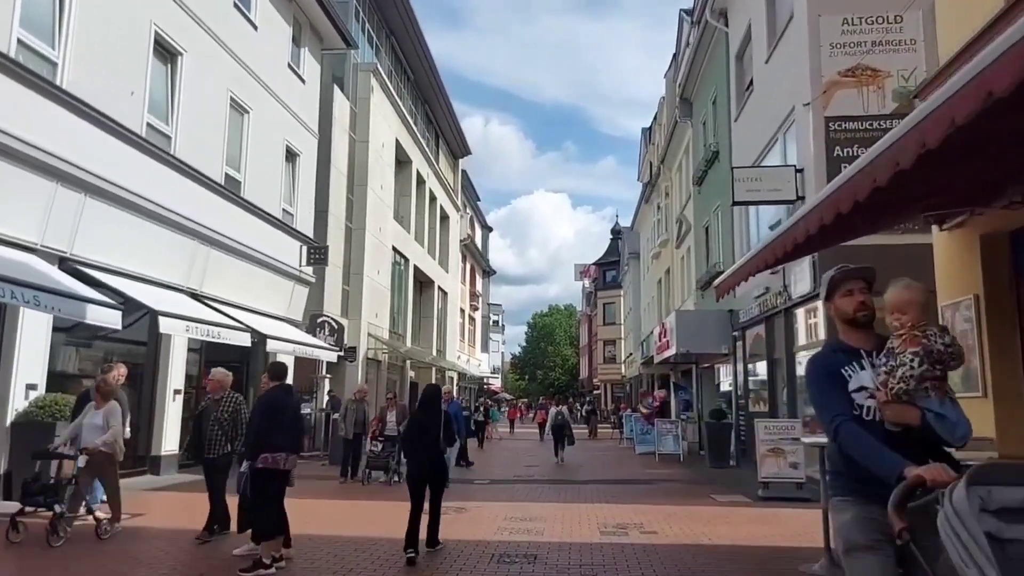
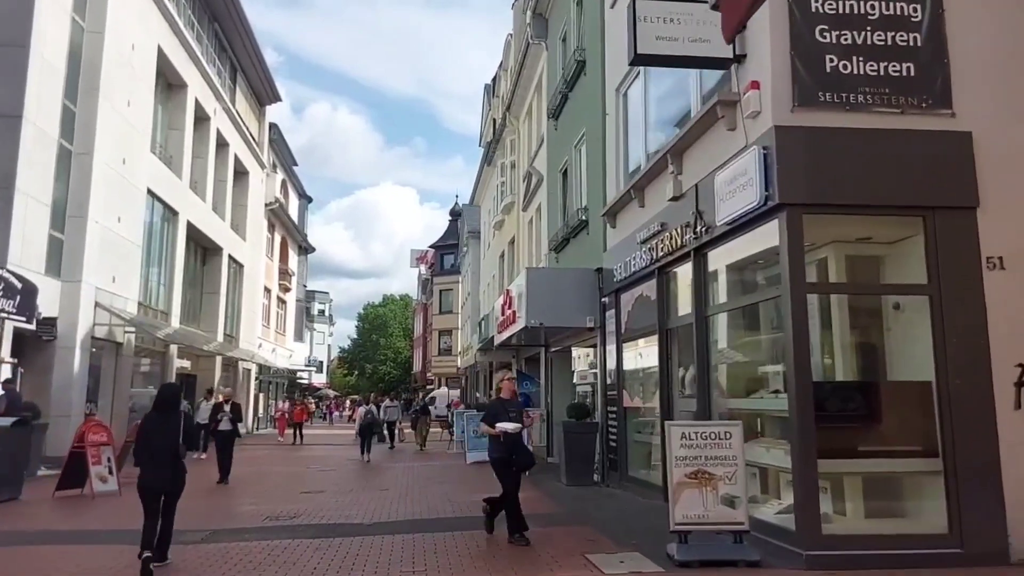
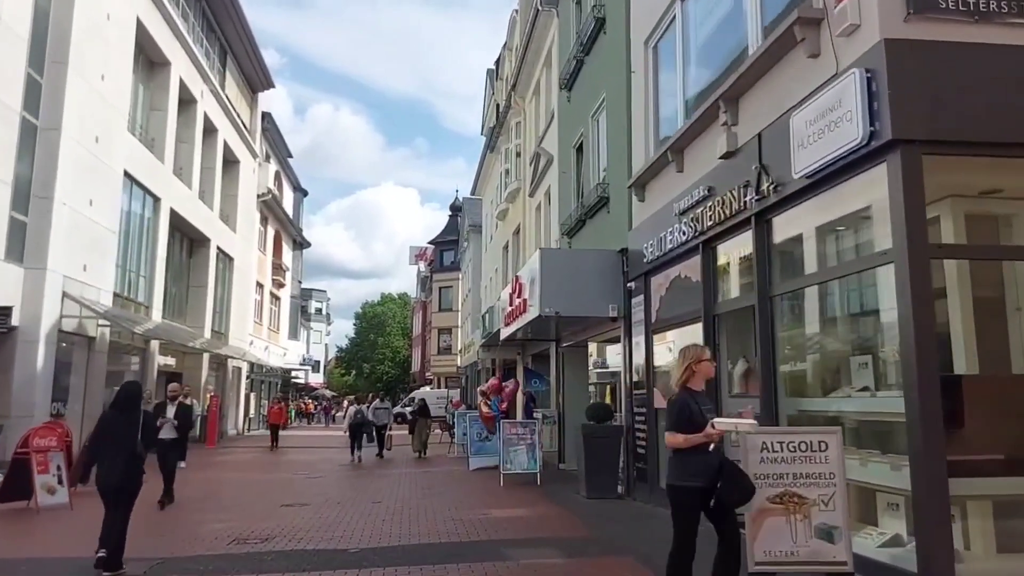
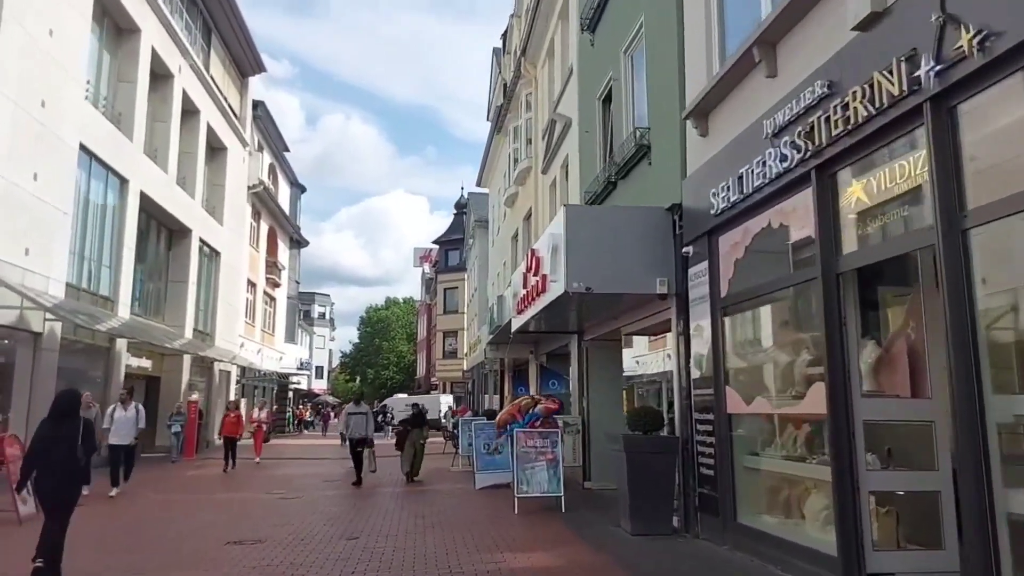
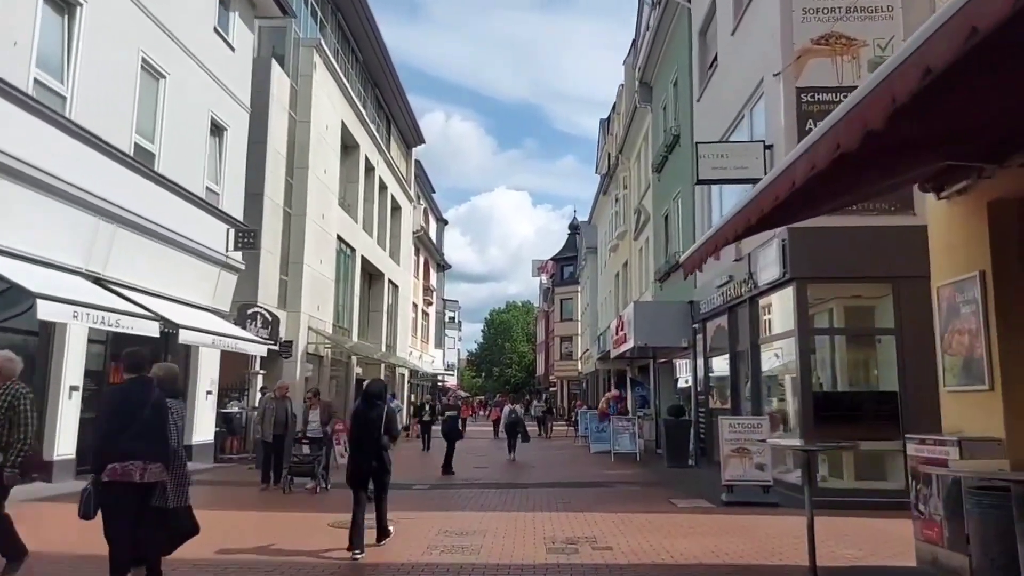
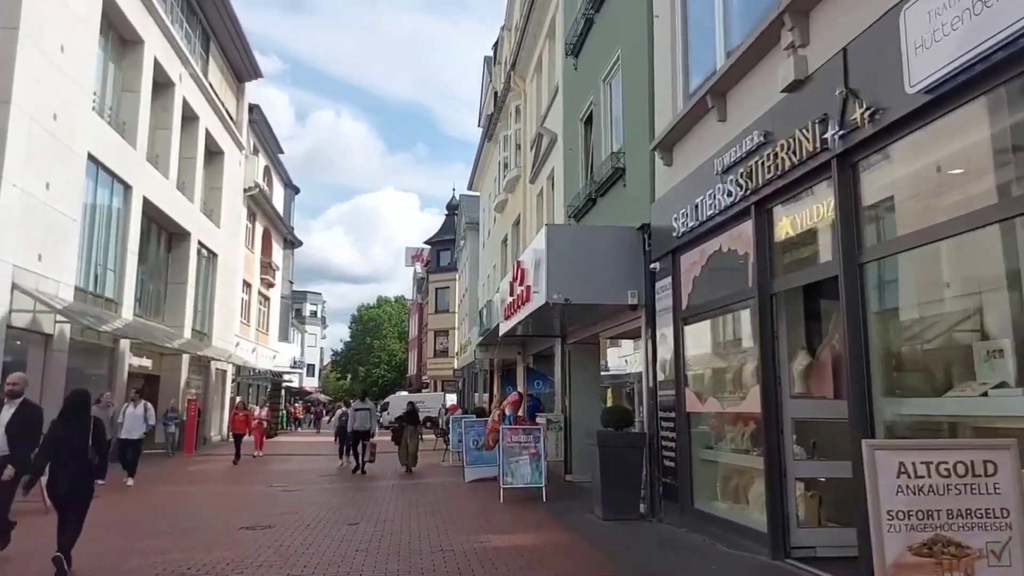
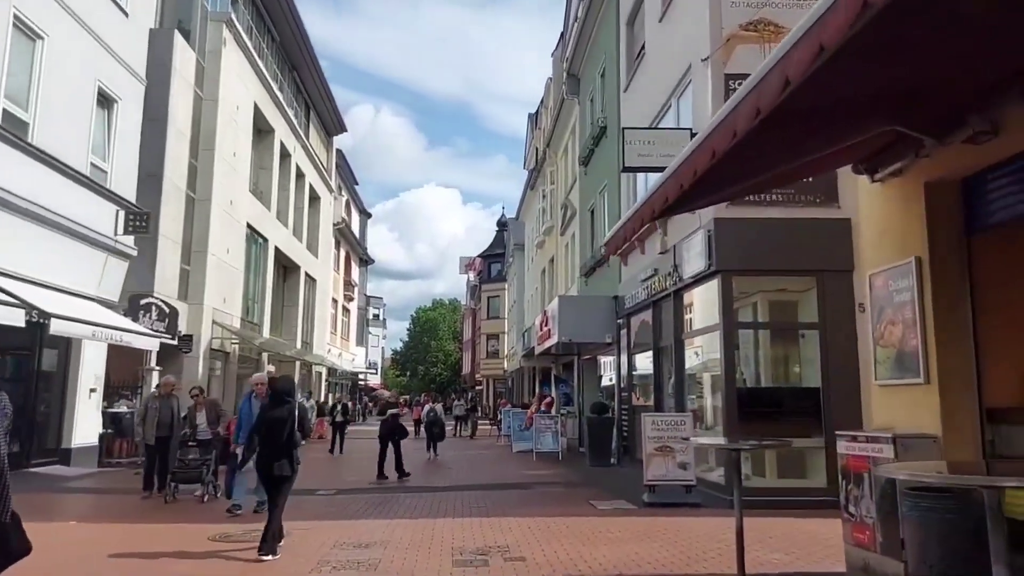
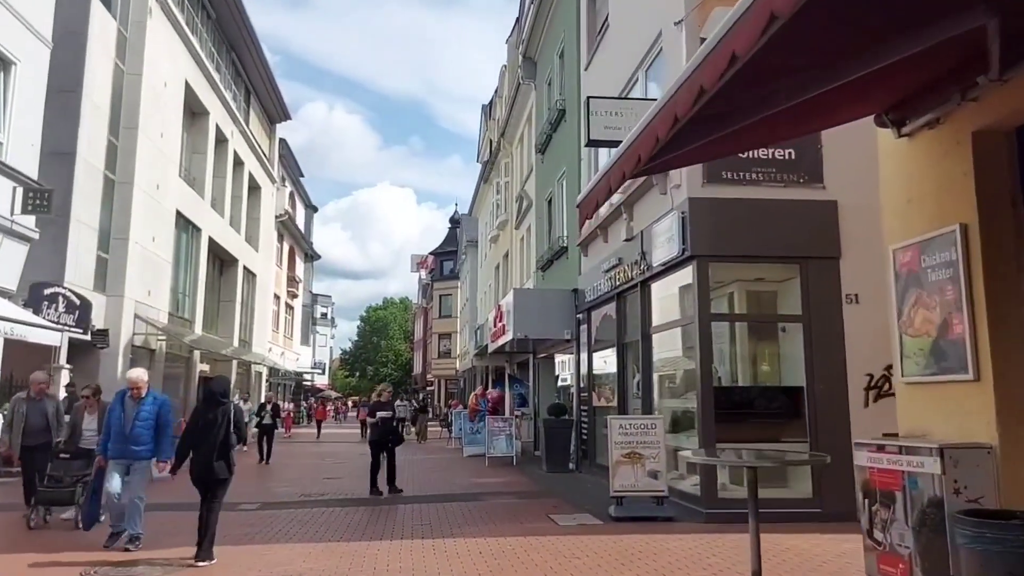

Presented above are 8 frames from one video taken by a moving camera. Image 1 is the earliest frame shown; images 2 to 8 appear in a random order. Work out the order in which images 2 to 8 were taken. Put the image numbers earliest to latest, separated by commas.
5, 7, 8, 2, 3, 6, 4
